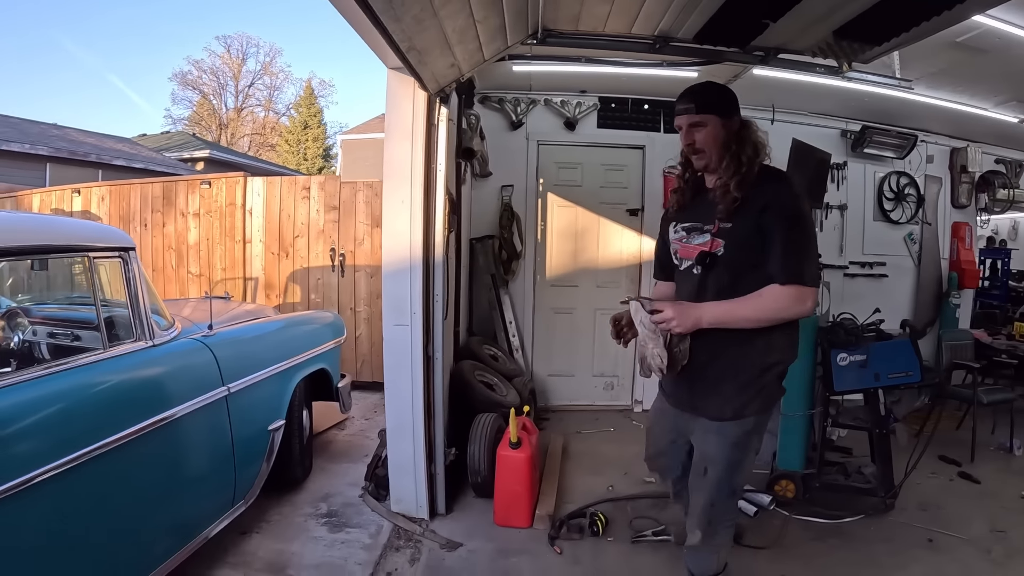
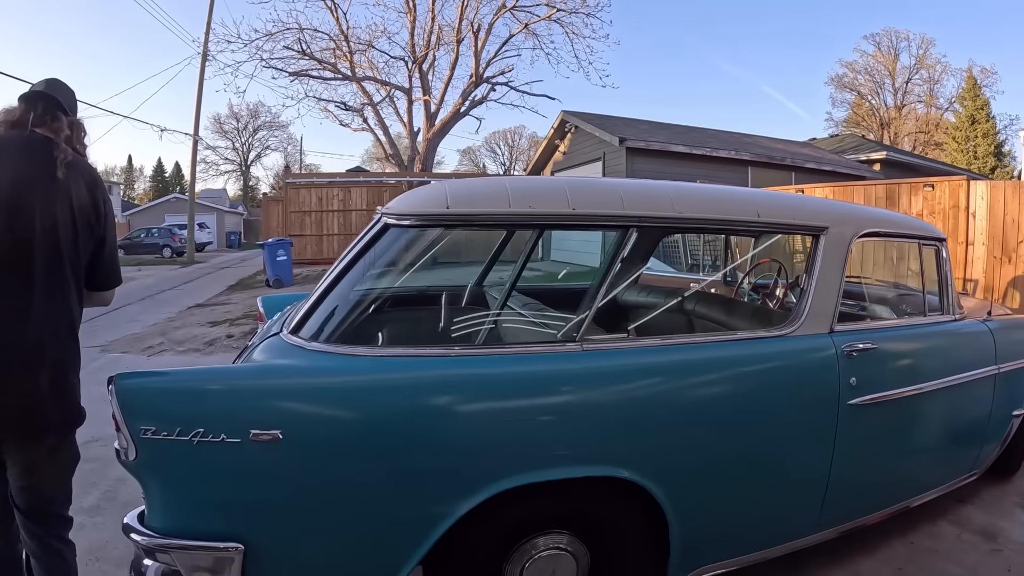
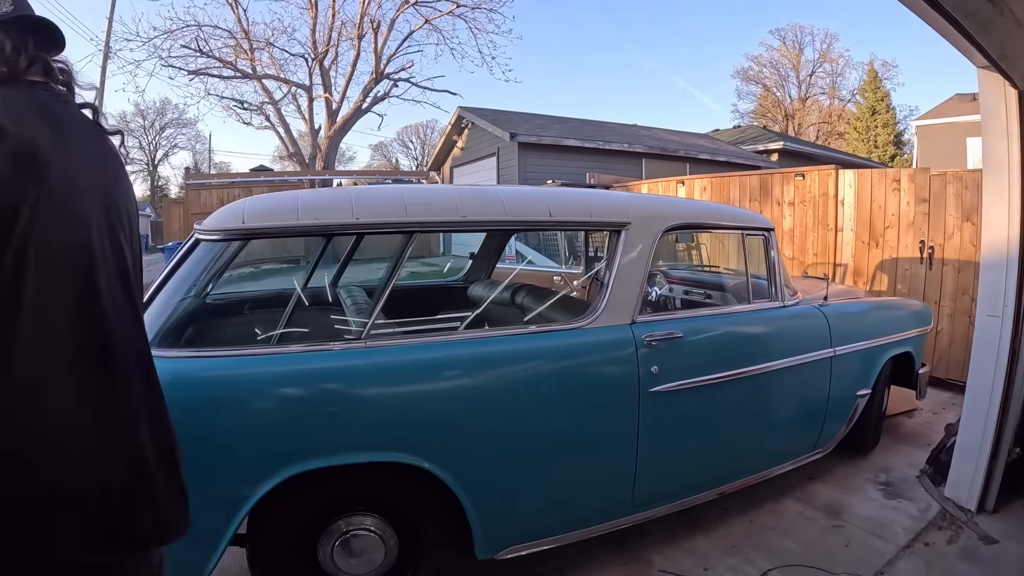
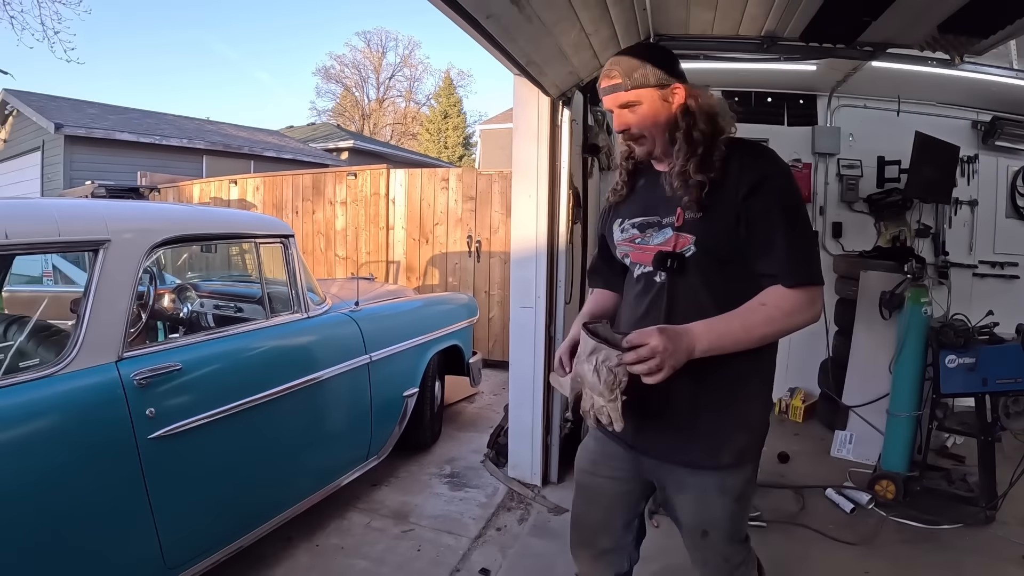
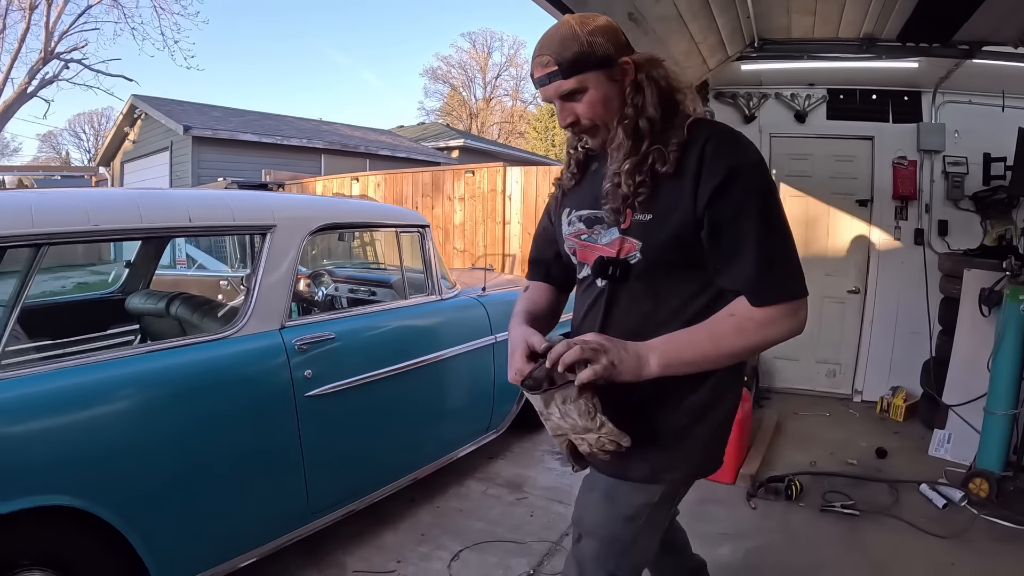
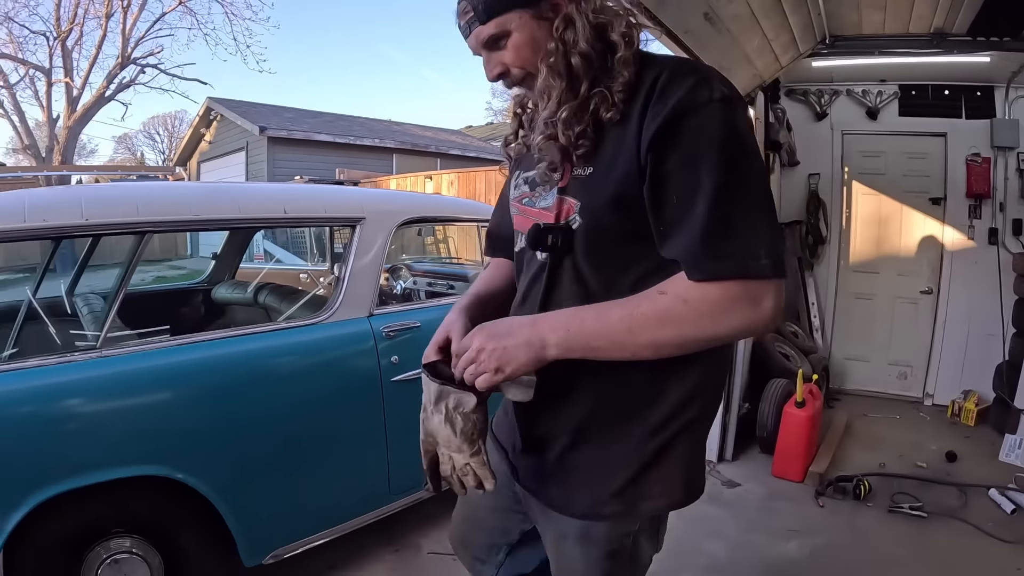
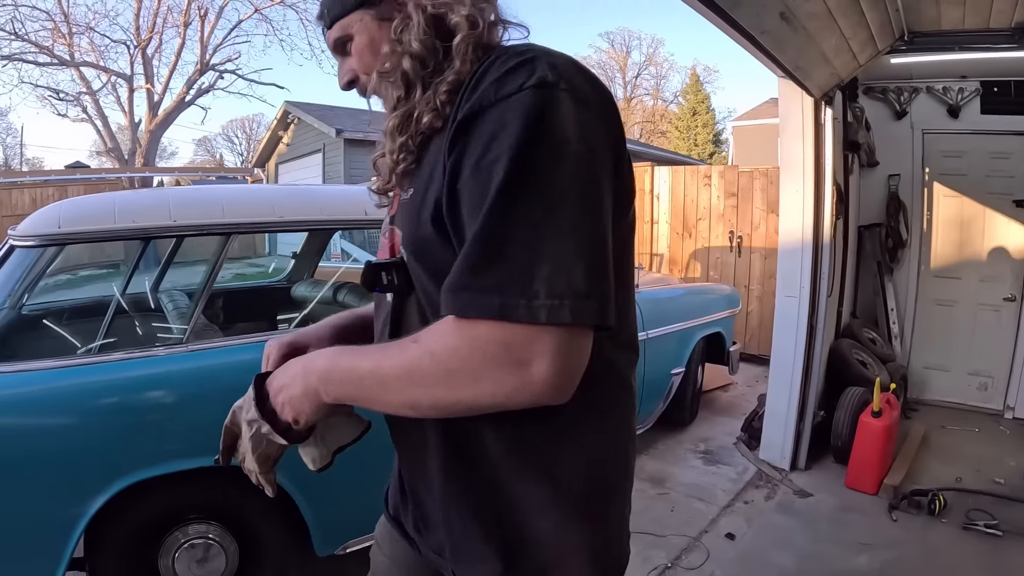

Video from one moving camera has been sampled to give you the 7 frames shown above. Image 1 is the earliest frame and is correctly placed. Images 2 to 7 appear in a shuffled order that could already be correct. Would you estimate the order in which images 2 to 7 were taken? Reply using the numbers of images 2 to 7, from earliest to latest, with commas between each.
4, 5, 6, 7, 3, 2
